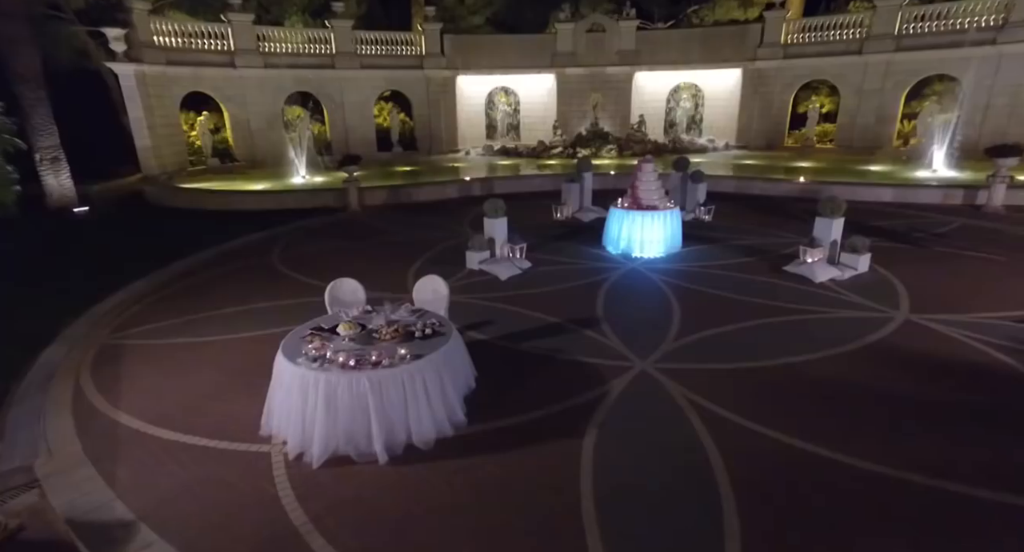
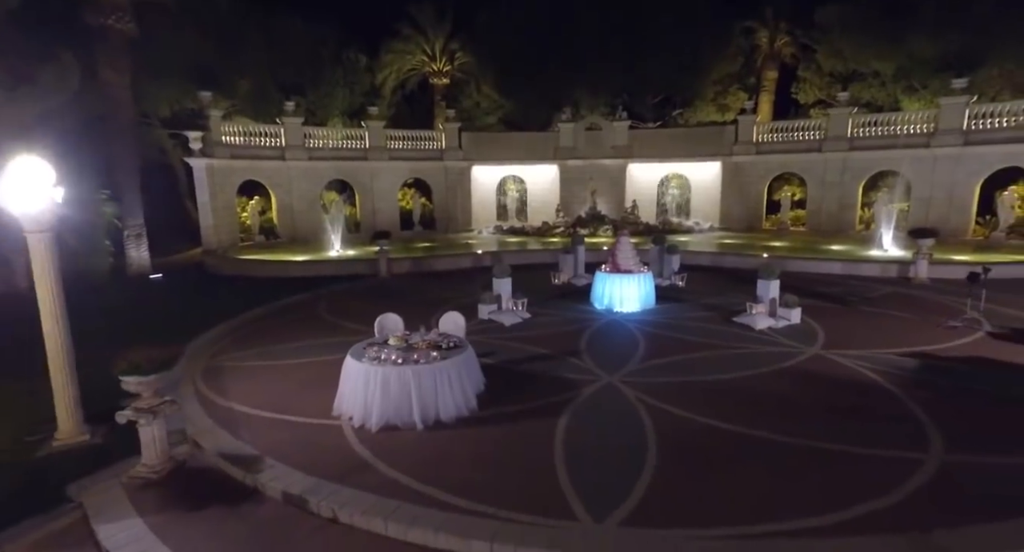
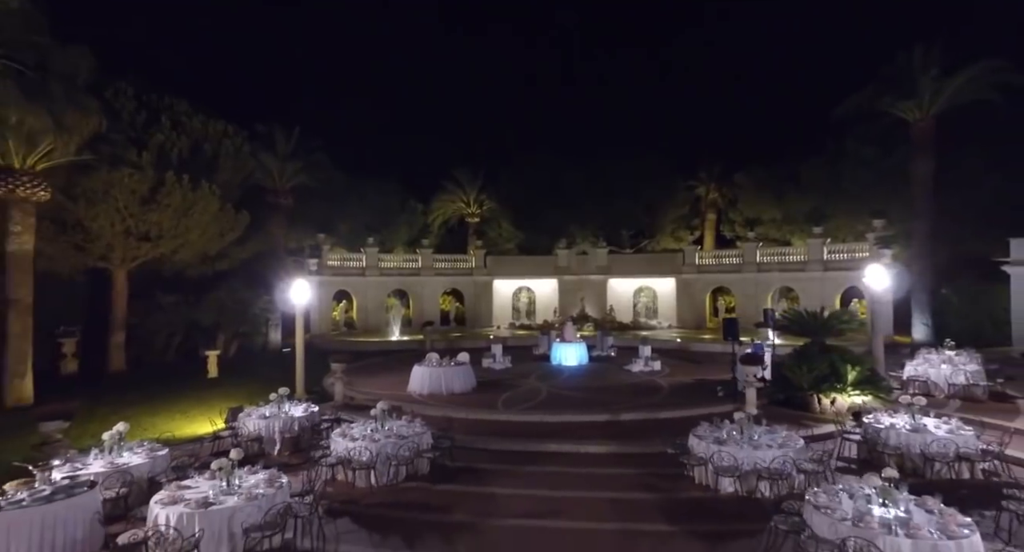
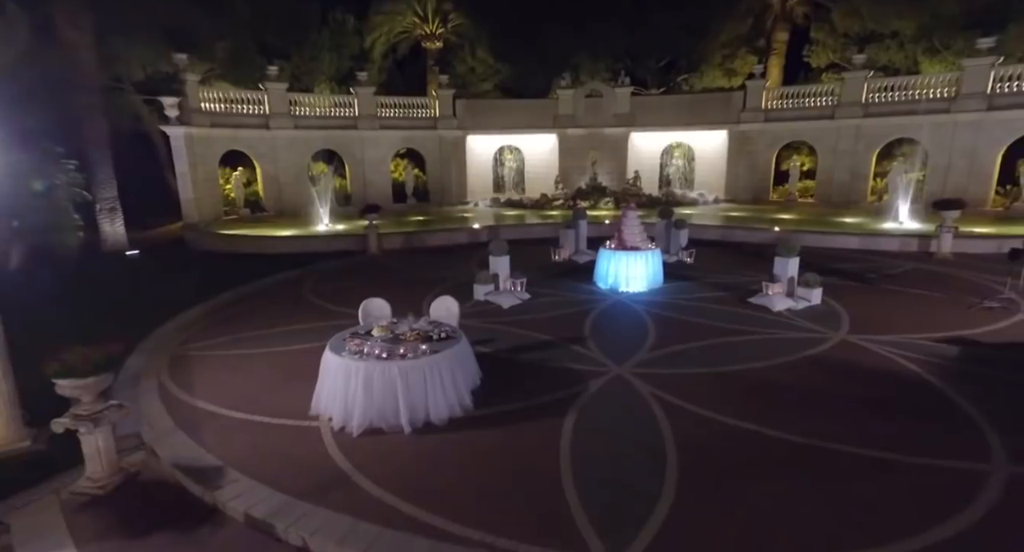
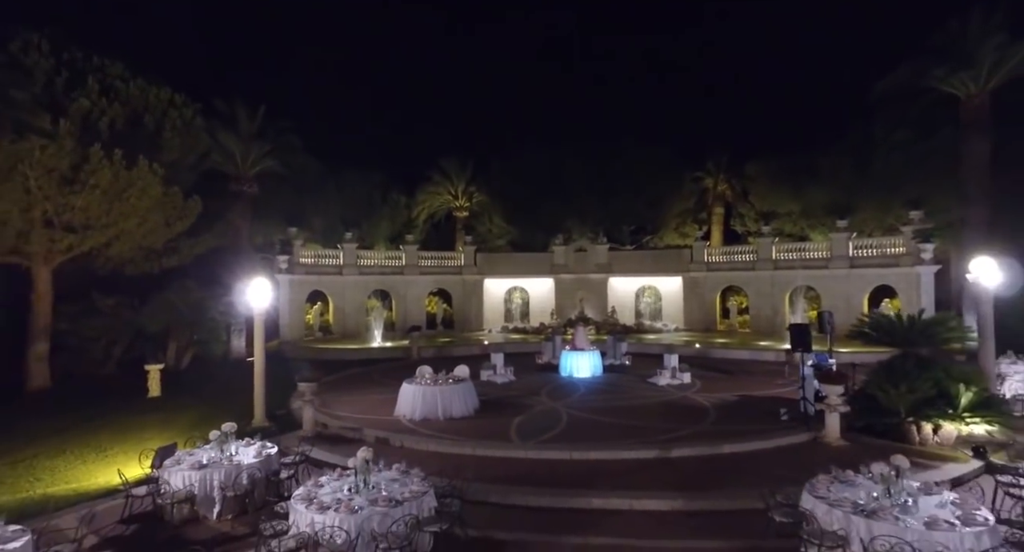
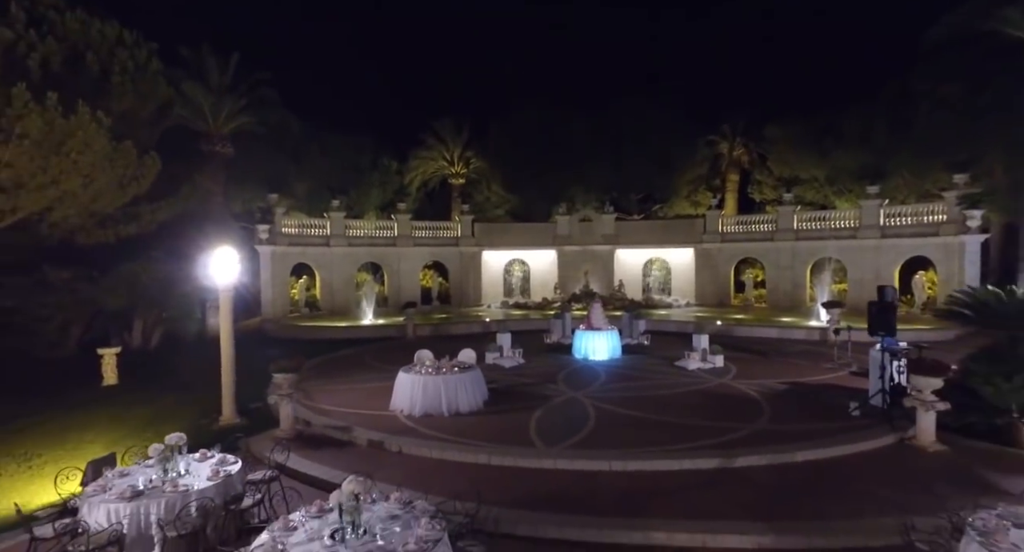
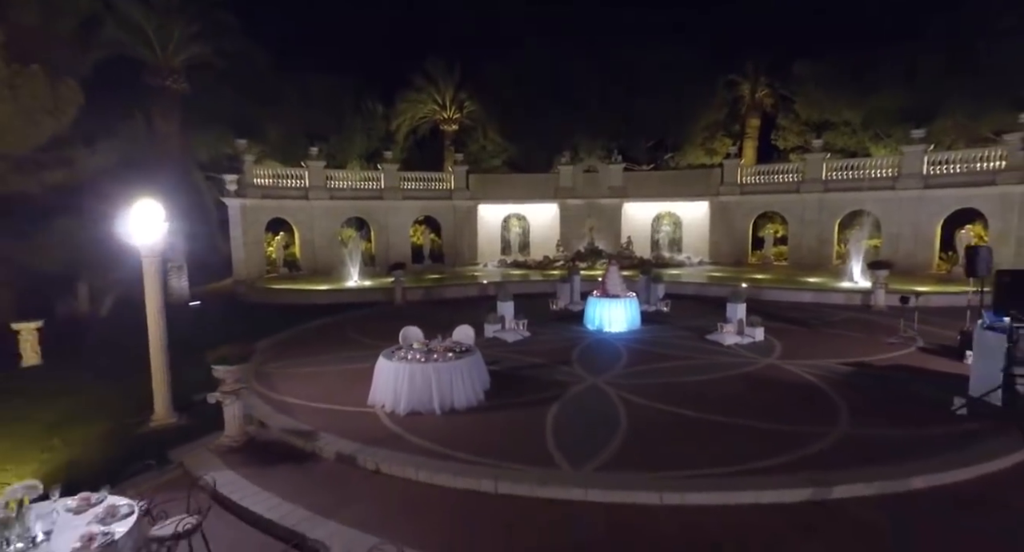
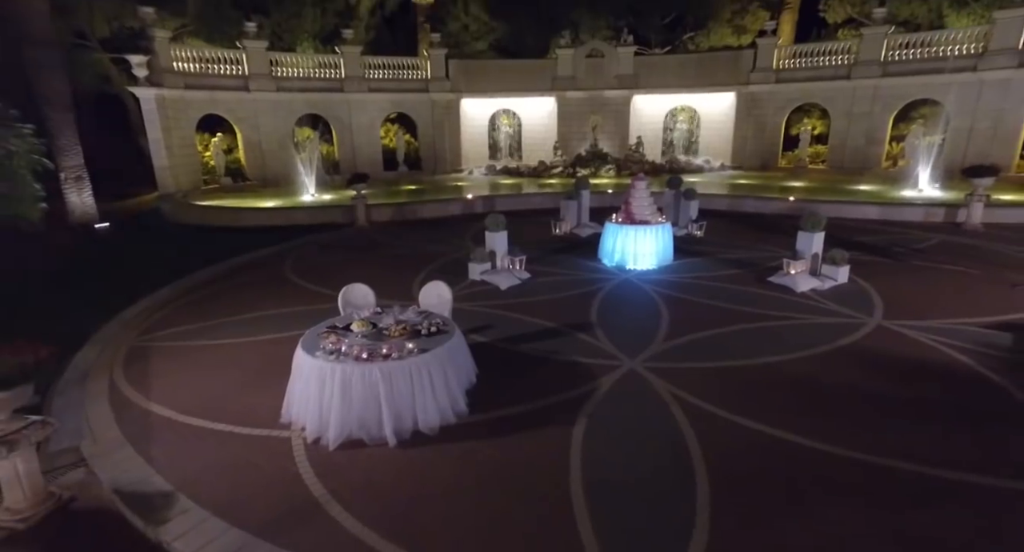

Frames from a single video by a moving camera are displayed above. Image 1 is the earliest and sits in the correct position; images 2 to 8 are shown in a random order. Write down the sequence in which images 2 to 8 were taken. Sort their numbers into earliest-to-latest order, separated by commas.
8, 4, 2, 7, 6, 5, 3
